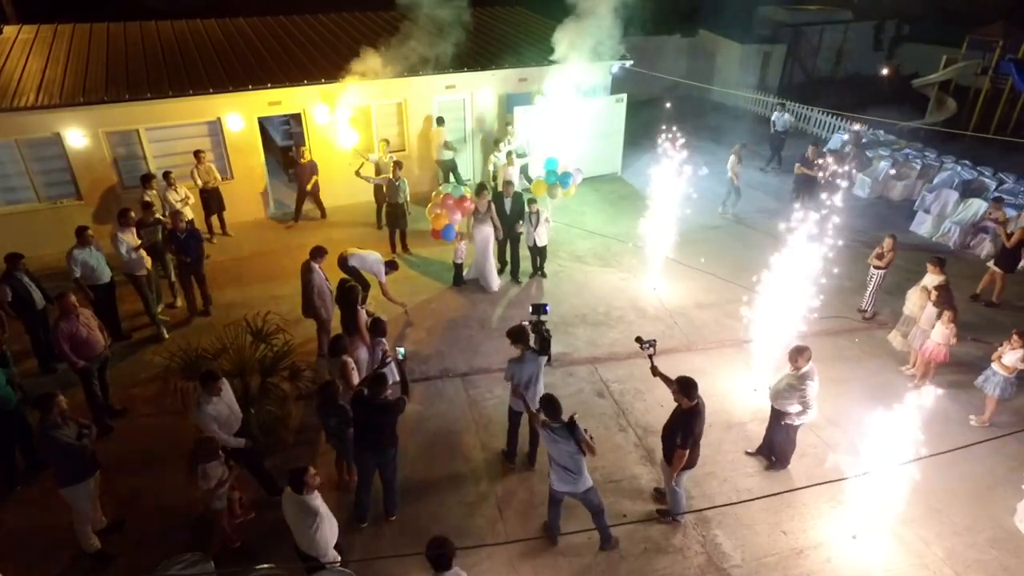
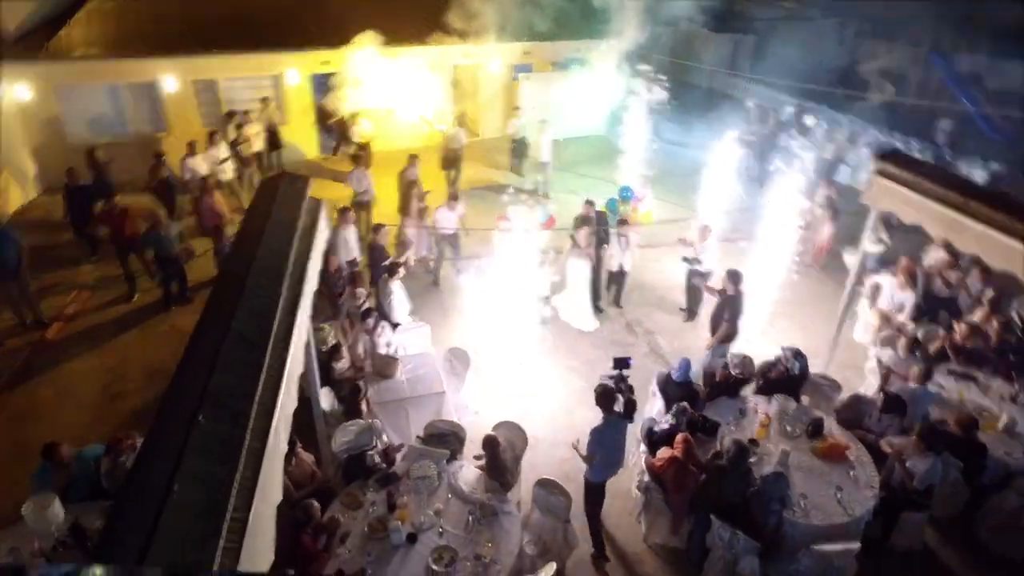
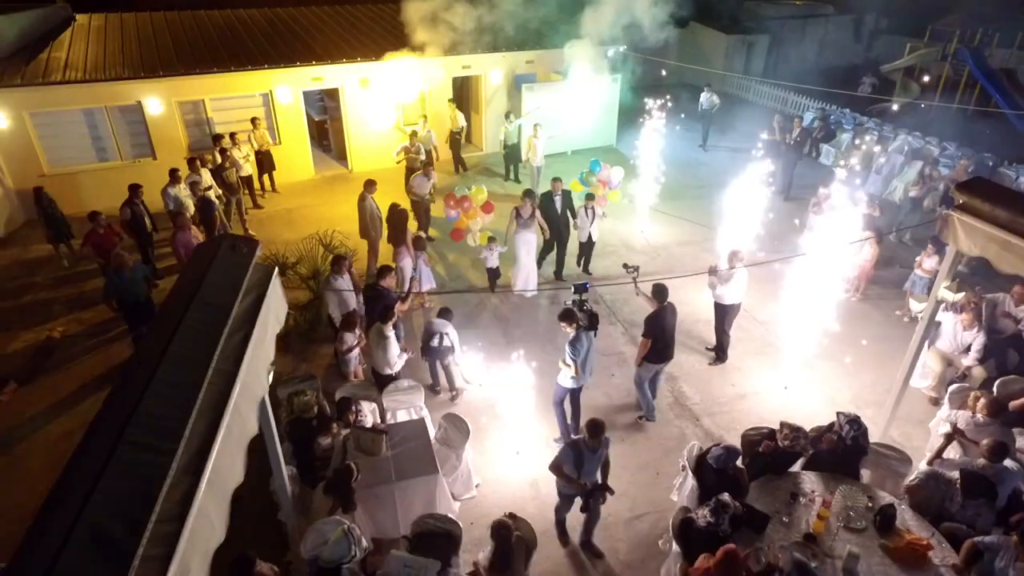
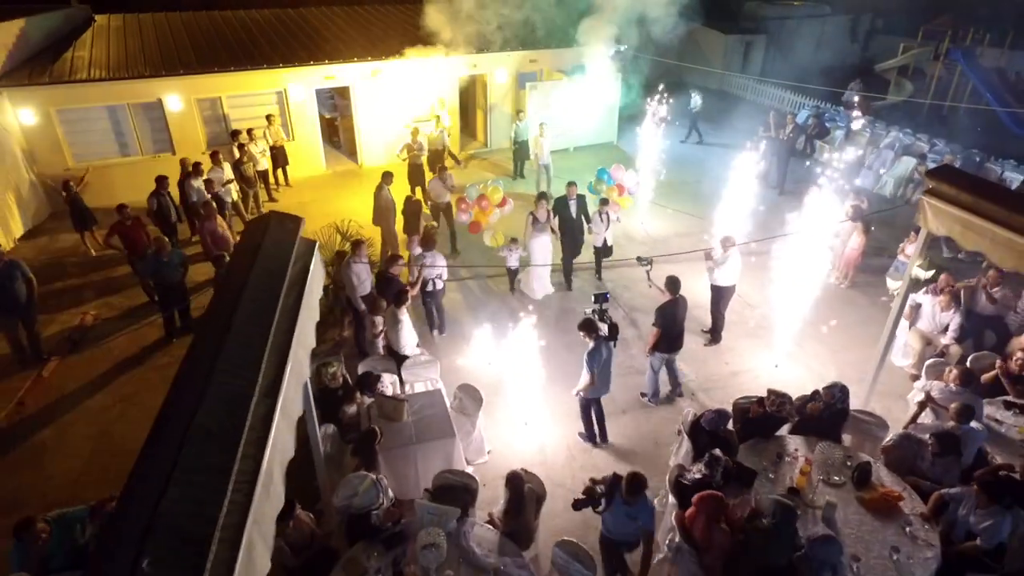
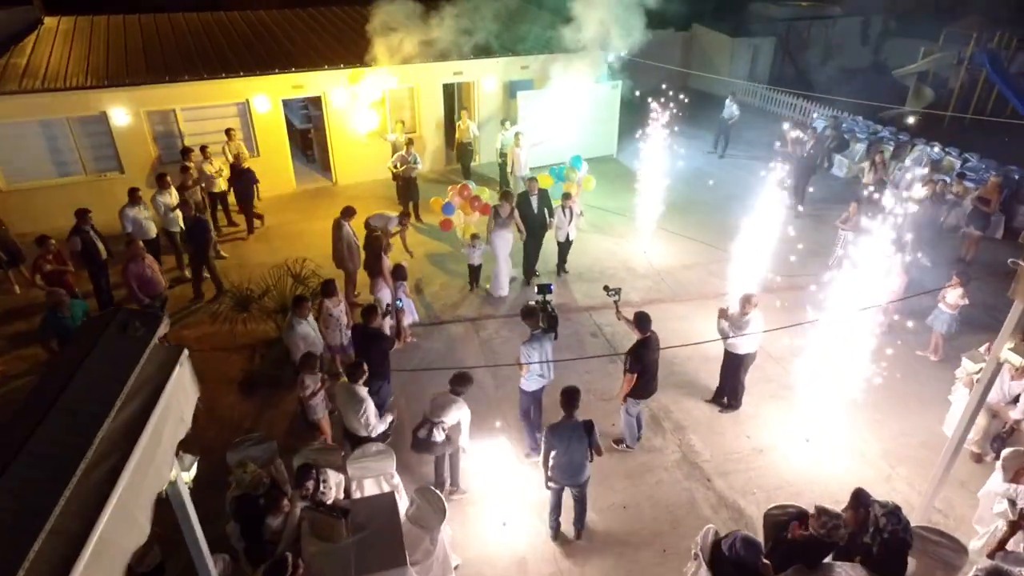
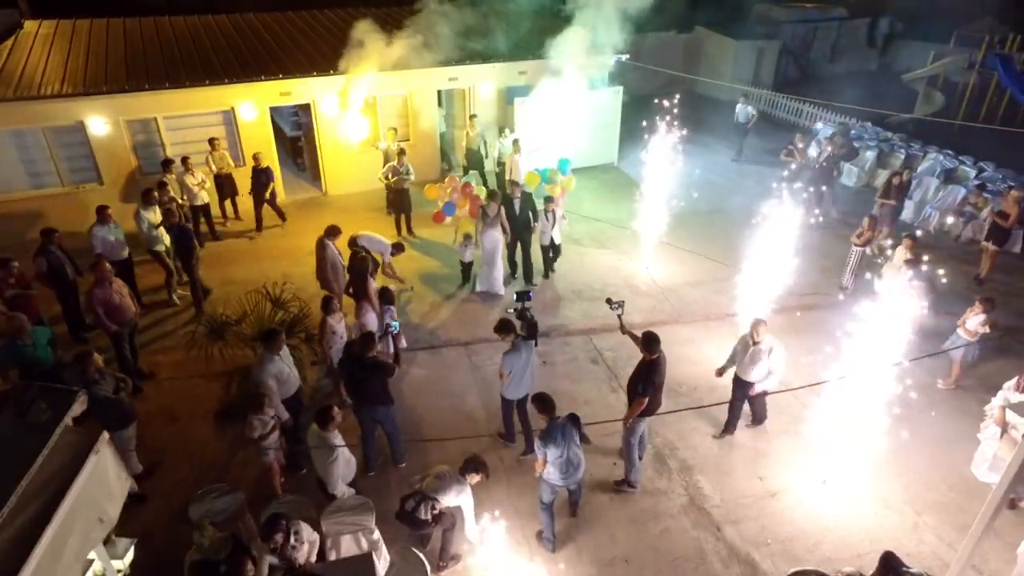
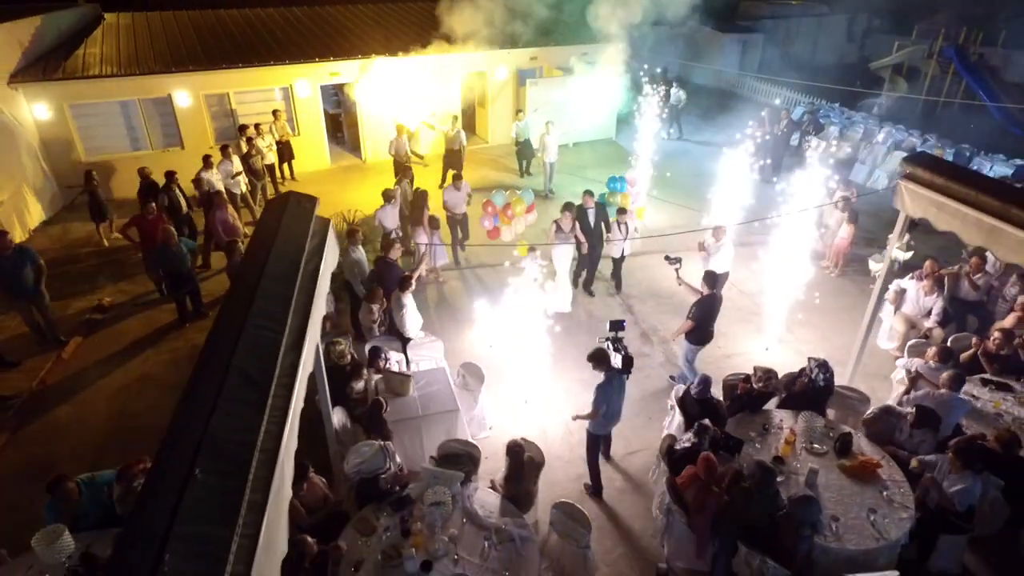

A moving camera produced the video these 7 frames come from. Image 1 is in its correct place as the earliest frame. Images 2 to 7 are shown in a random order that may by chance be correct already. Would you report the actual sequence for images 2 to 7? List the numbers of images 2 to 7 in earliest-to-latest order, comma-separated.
6, 5, 3, 4, 7, 2
